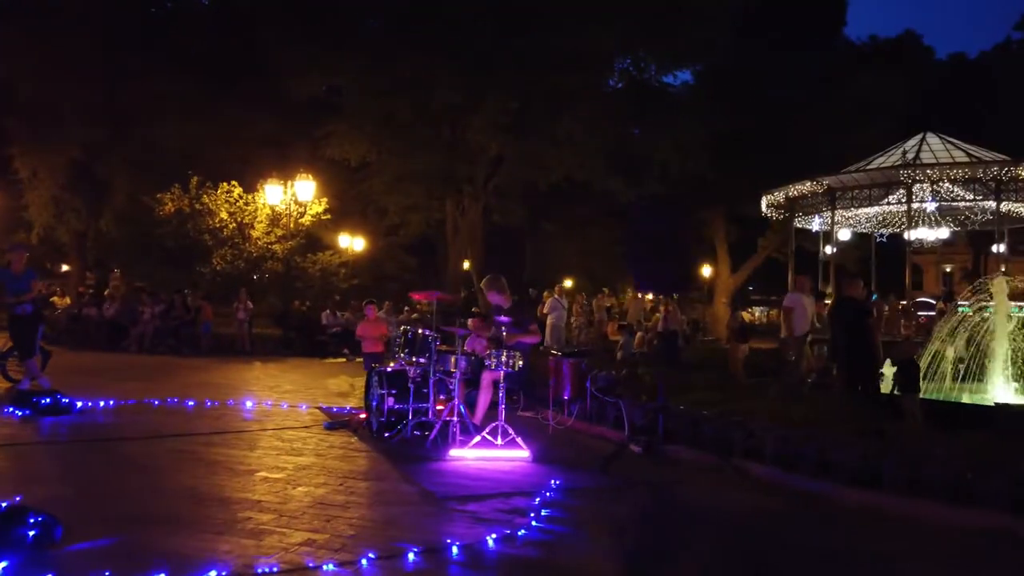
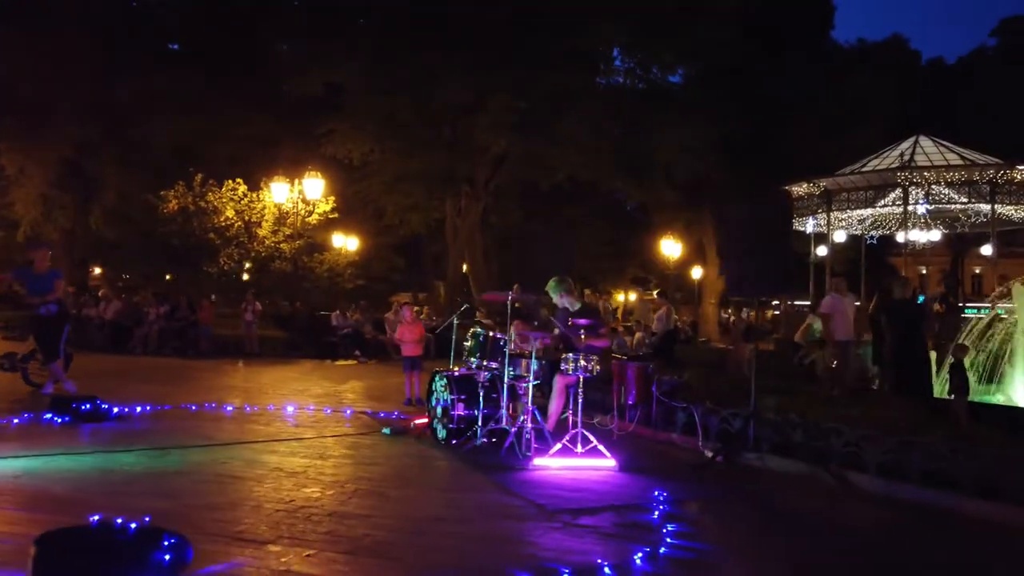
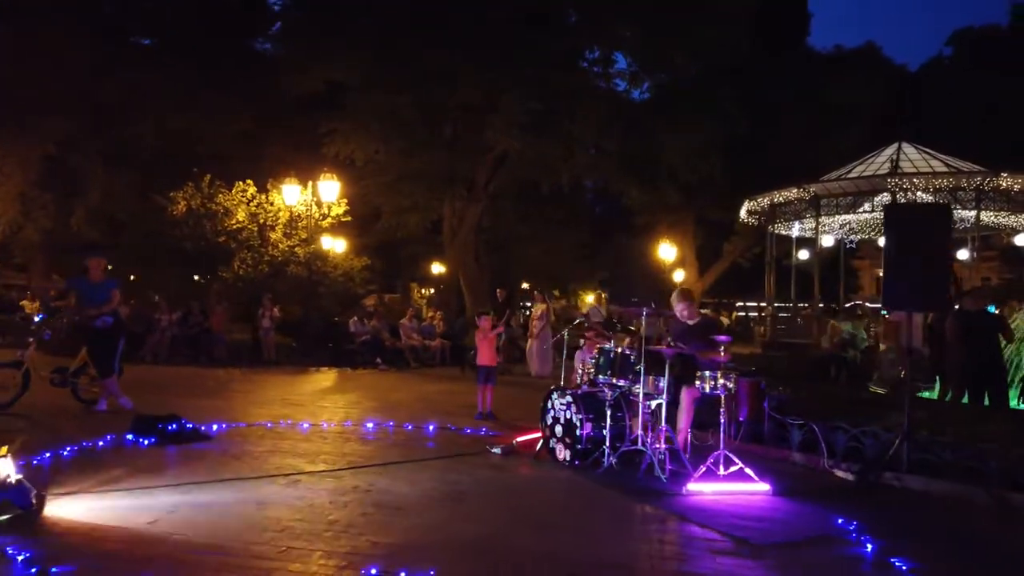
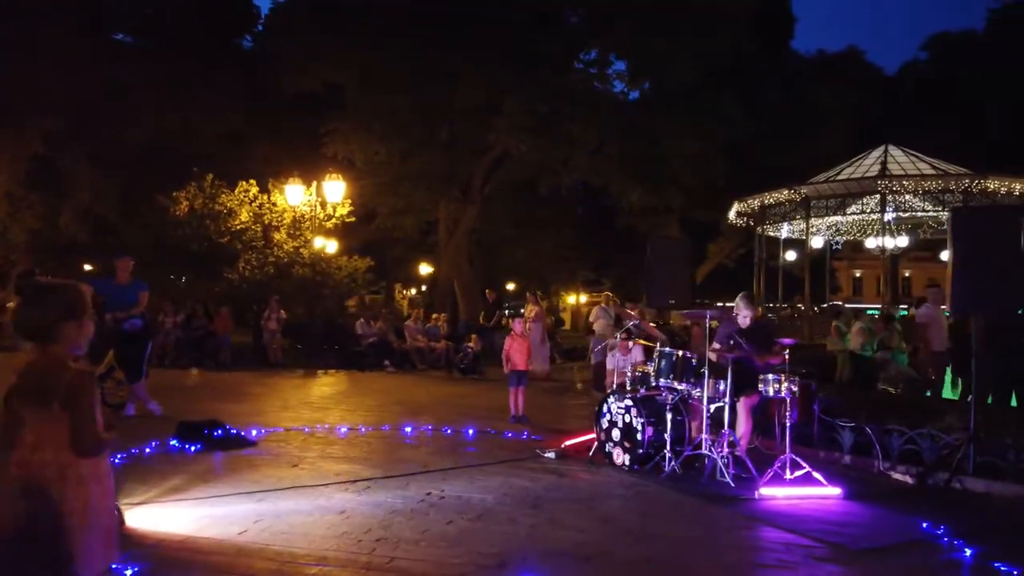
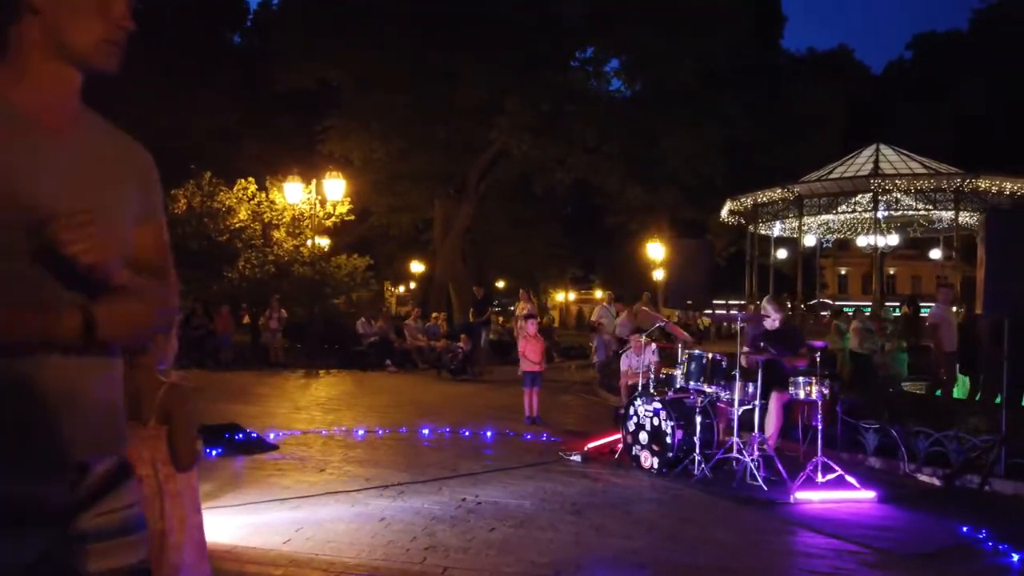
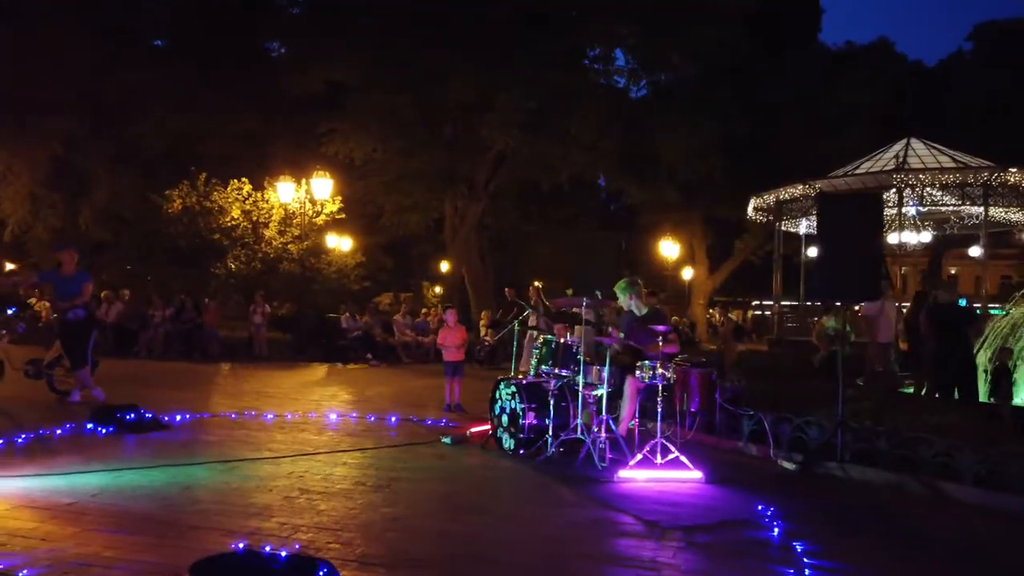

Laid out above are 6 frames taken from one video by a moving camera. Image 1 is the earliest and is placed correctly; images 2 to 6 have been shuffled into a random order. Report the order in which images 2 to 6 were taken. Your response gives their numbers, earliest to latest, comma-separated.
2, 6, 3, 4, 5
